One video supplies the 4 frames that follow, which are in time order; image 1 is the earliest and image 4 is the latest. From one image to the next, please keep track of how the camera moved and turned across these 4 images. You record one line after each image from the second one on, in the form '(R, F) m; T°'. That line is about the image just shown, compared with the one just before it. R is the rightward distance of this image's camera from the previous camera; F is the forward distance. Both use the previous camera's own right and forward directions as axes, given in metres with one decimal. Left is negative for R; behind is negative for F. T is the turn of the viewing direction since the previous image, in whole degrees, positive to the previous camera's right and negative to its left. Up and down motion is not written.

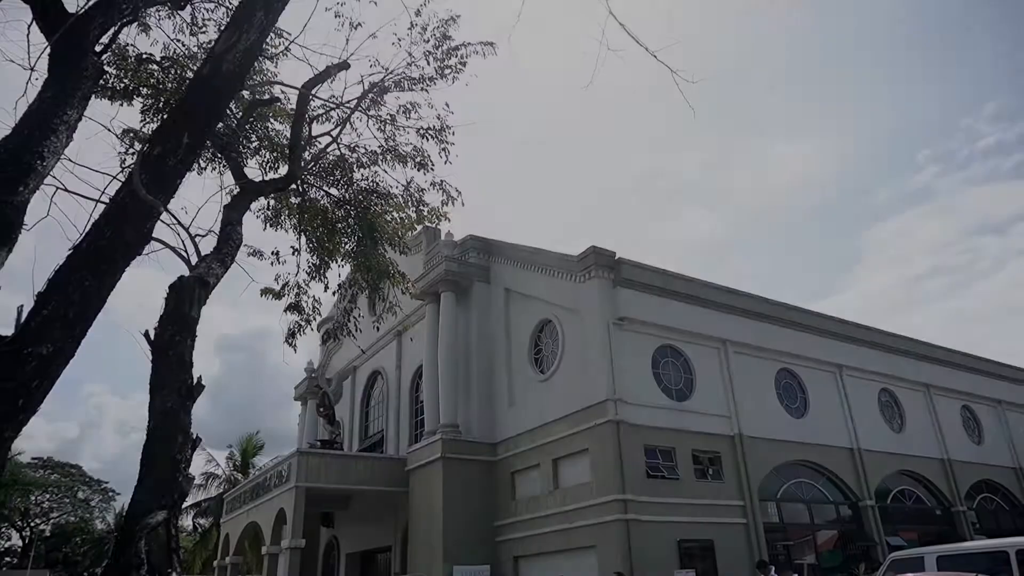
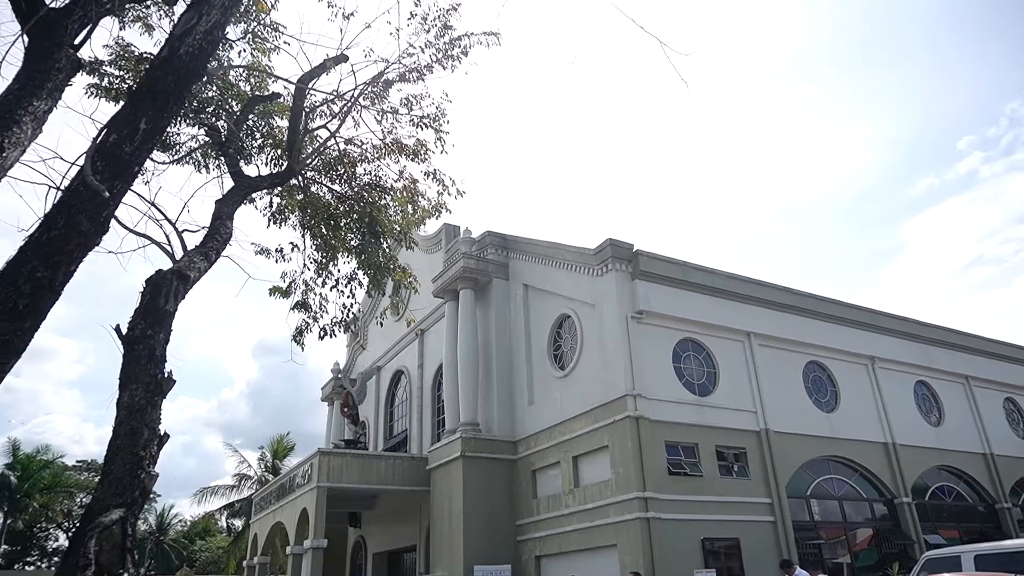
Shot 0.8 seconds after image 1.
(+0.3, +0.2) m; -3°
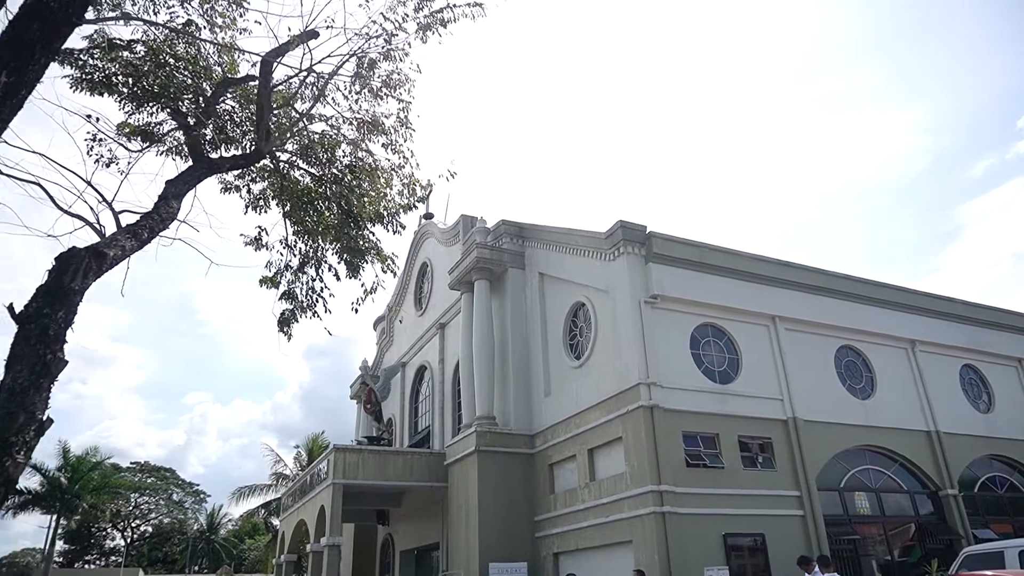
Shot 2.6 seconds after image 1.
(+0.7, +0.5) m; -4°
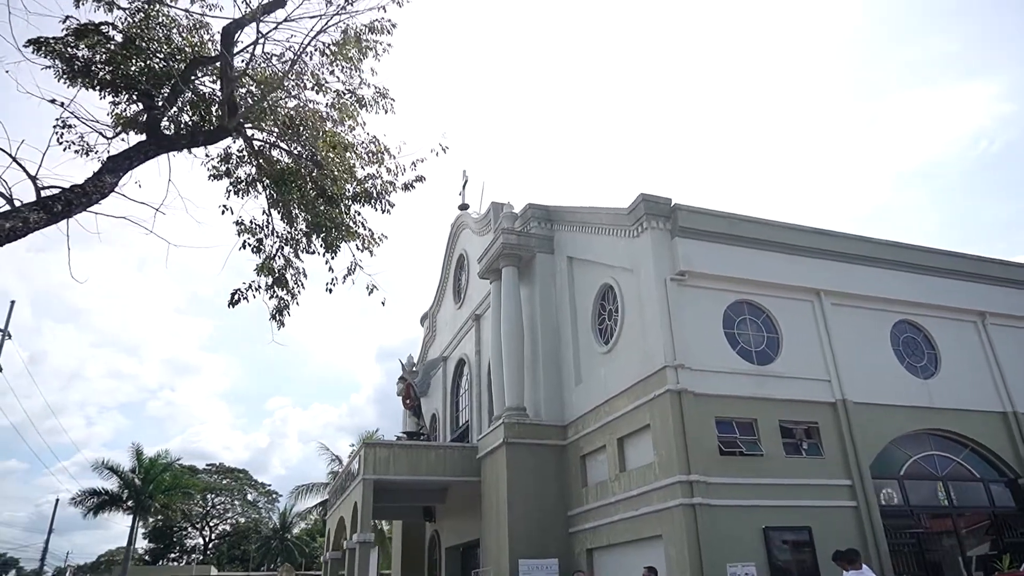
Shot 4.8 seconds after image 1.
(+0.9, +0.7) m; -5°
